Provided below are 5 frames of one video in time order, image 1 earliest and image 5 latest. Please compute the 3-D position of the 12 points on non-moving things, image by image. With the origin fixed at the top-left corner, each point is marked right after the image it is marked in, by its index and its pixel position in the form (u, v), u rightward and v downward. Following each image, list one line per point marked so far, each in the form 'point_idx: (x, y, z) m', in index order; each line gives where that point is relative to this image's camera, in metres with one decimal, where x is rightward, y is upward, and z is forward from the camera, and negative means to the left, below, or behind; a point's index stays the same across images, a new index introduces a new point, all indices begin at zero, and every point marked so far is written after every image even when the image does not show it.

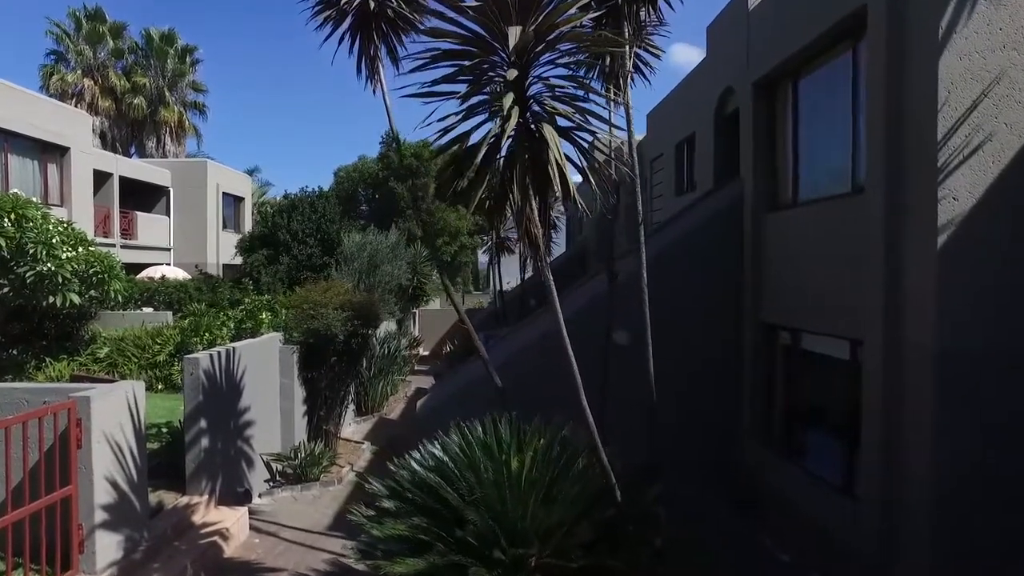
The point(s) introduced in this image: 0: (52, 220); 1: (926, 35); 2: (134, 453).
0: (-7.2, +1.1, +11.7) m
1: (+3.4, +2.1, +6.1) m
2: (-3.0, -1.3, +6.0) m
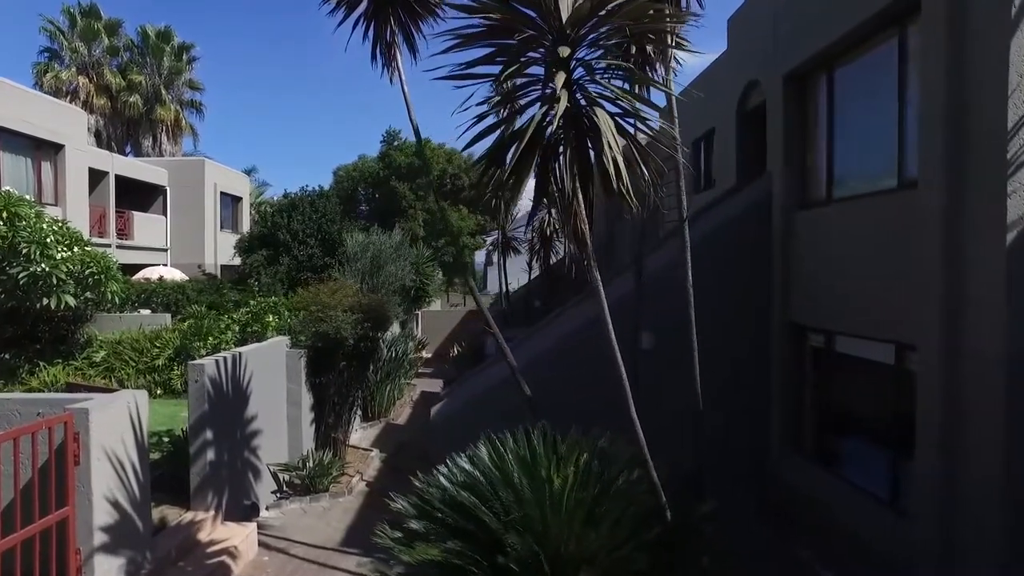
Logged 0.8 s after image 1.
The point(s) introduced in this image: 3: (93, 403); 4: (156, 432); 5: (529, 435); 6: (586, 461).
0: (-6.9, +1.0, +11.2) m
1: (+3.6, +2.1, +5.7) m
2: (-2.7, -1.3, +5.5) m
3: (-2.8, -0.8, +5.0) m
4: (-4.4, -1.8, +9.3) m
5: (+0.1, -1.2, +6.0) m
6: (+0.5, -1.2, +5.4) m
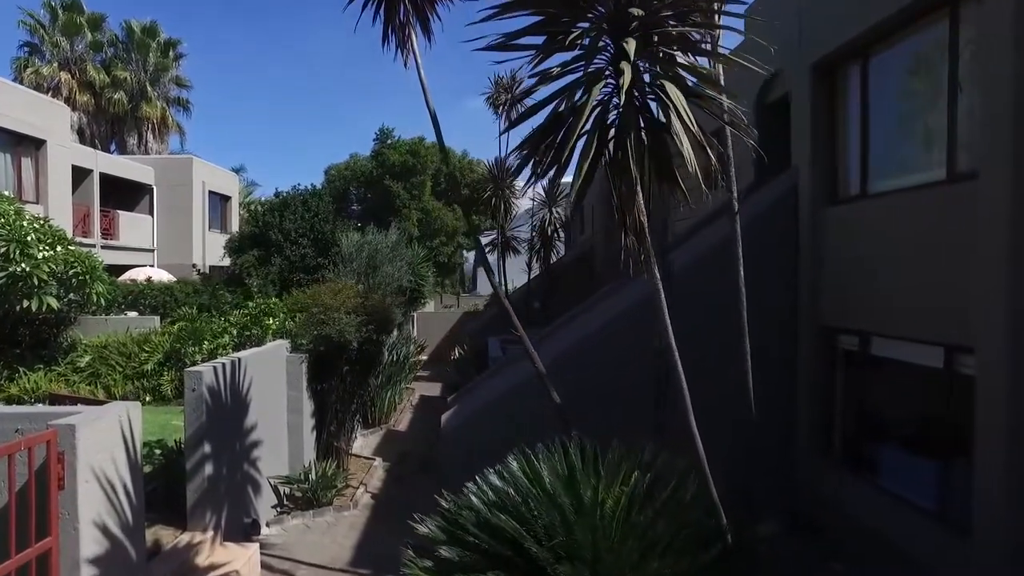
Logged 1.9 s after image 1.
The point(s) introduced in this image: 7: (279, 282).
0: (-6.8, +1.0, +10.5) m
1: (+3.9, +2.1, +5.2) m
2: (-2.5, -1.3, +4.9) m
3: (-2.5, -0.8, +4.4) m
4: (-4.2, -1.8, +8.7) m
5: (+0.4, -1.2, +5.5) m
6: (+0.8, -1.2, +4.8) m
7: (-5.8, +0.1, +18.8) m
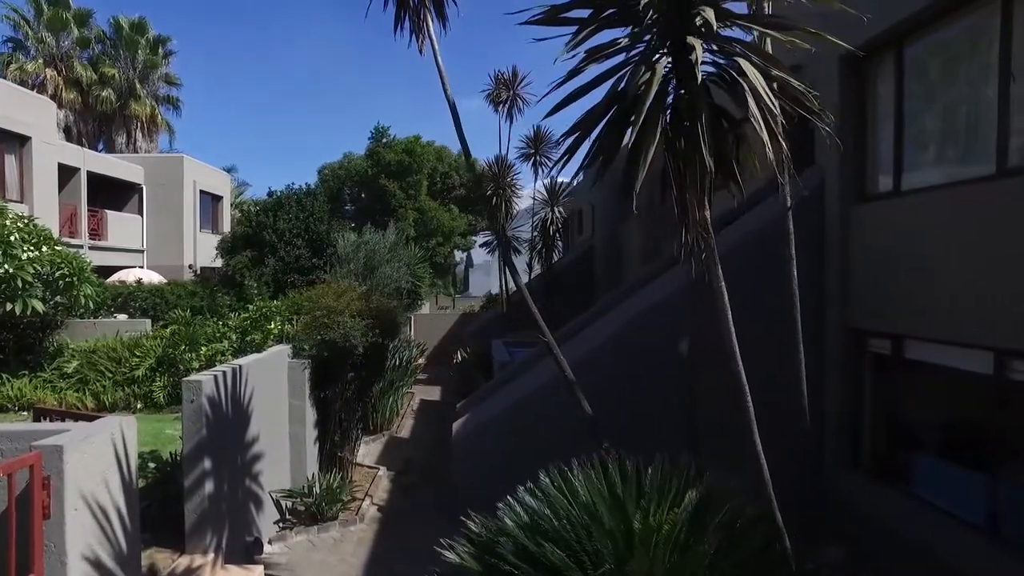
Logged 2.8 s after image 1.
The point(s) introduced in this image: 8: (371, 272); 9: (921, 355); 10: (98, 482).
0: (-6.6, +1.0, +10.0) m
1: (+4.1, +2.1, +4.8) m
2: (-2.3, -1.3, +4.4) m
3: (-2.3, -0.8, +3.9) m
4: (-4.0, -1.8, +8.1) m
5: (+0.6, -1.2, +5.0) m
6: (+1.0, -1.2, +4.4) m
7: (-5.8, +0.1, +18.3) m
8: (-3.0, +0.3, +16.4) m
9: (+4.2, -0.7, +7.7) m
10: (-2.2, -1.1, +4.1) m
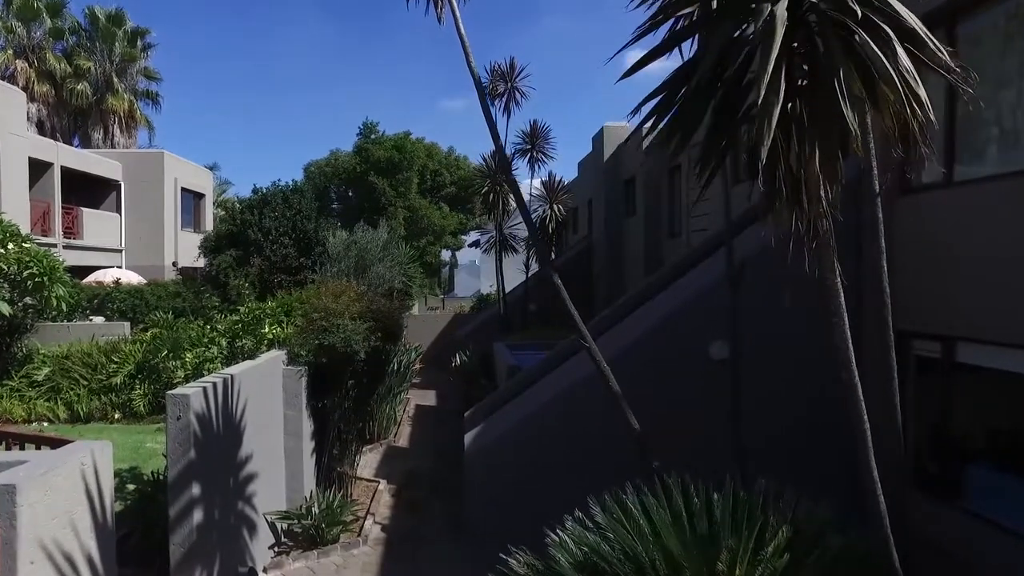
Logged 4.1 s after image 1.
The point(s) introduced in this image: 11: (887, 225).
0: (-6.5, +1.0, +9.1) m
1: (+4.3, +2.1, +4.1) m
2: (-2.0, -1.3, +3.6) m
3: (-2.0, -0.8, +3.1) m
4: (-3.8, -1.8, +7.3) m
5: (+0.9, -1.2, +4.3) m
6: (+1.3, -1.2, +3.7) m
7: (-5.8, +0.1, +17.4) m
8: (-3.0, +0.3, +15.6) m
9: (+4.4, -0.7, +7.1) m
10: (-2.0, -1.0, +3.3) m
11: (+4.1, +0.7, +8.2) m
